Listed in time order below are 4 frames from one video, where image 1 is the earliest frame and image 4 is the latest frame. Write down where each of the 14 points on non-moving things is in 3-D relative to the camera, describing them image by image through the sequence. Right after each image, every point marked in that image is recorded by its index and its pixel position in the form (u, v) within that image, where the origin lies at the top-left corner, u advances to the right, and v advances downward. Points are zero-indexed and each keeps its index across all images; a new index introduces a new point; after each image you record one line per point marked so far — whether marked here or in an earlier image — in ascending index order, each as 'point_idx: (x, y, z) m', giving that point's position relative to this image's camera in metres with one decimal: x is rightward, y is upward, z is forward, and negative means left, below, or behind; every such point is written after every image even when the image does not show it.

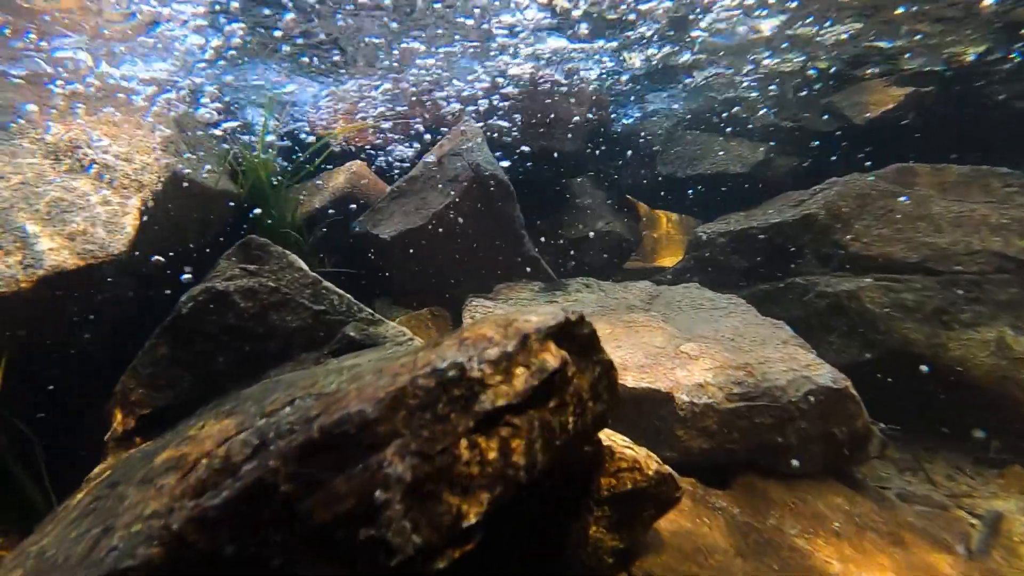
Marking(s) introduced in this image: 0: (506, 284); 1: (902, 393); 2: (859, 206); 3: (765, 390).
0: (-0.1, 0.0, +4.5) m
1: (+2.5, -0.6, +4.1) m
2: (+2.5, +0.6, +4.6) m
3: (+1.2, -0.5, +3.1) m
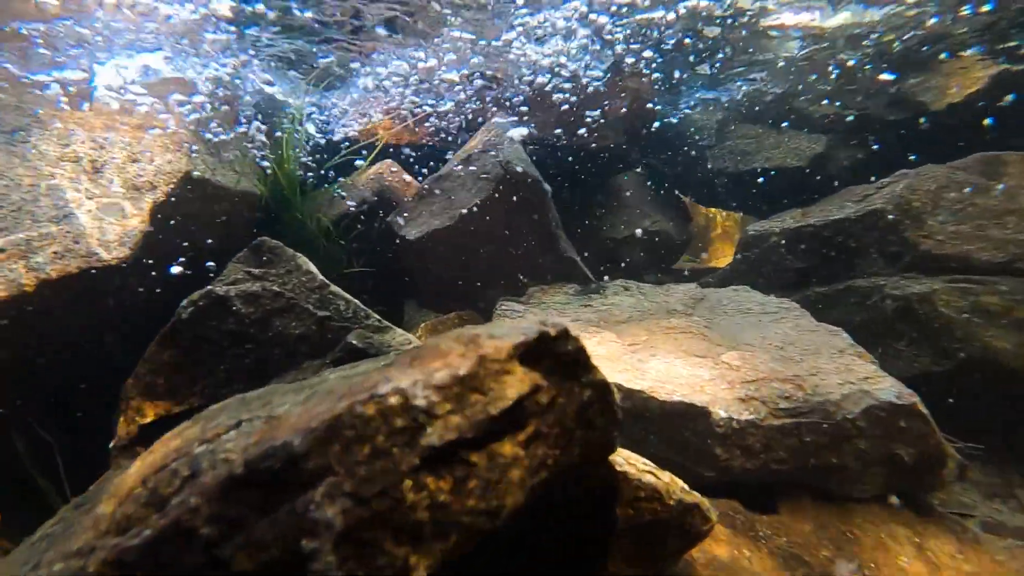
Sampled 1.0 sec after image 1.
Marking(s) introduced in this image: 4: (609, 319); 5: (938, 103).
0: (+0.2, 0.0, +4.3) m
1: (+2.6, -0.6, +3.7) m
2: (+2.7, +0.6, +4.1) m
3: (+1.3, -0.5, +2.8) m
4: (+0.6, -0.2, +3.8) m
5: (+3.4, +1.5, +5.3) m
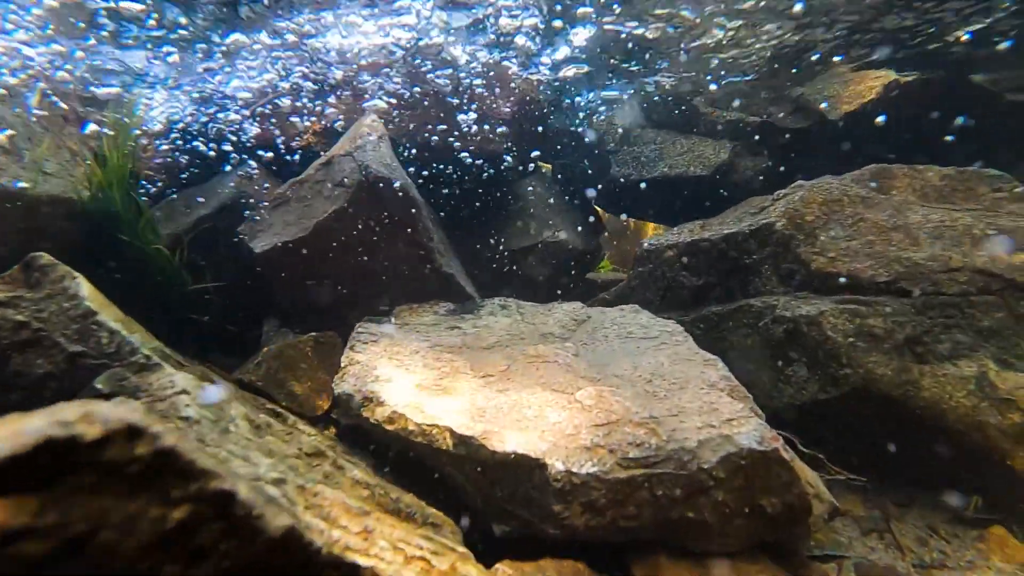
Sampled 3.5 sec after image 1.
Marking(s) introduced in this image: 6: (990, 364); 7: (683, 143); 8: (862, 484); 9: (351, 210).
0: (-0.6, -0.1, +3.8) m
1: (+1.9, -0.8, +3.4) m
2: (+1.9, +0.4, +3.8) m
3: (+0.6, -0.6, +2.4) m
4: (-0.2, -0.3, +3.4) m
5: (+2.6, +1.4, +5.0) m
6: (+2.3, -0.4, +3.1) m
7: (+1.5, +1.3, +5.5) m
8: (+1.9, -1.0, +3.4) m
9: (-0.9, +0.4, +3.7) m
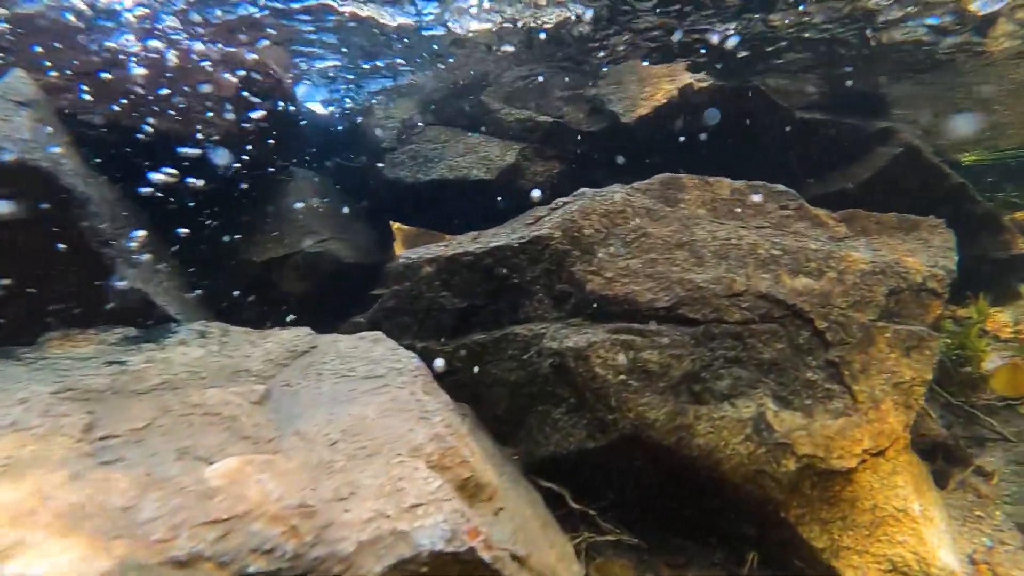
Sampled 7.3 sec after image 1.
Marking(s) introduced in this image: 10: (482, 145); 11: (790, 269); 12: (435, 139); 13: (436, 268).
0: (-2.0, -0.2, +2.8) m
1: (+0.5, -0.9, +2.8) m
2: (+0.5, +0.3, +3.3) m
3: (-0.5, -0.7, +1.7) m
4: (-1.5, -0.4, +2.4) m
5: (+1.0, +1.2, +4.6) m
6: (+1.1, -0.5, +2.7) m
7: (-0.2, +1.1, +4.9) m
8: (+0.6, -1.2, +2.9) m
9: (-2.2, +0.4, +2.6) m
10: (-0.1, +1.1, +4.9) m
11: (+1.3, +0.1, +3.1) m
12: (-0.5, +1.2, +5.0) m
13: (-0.4, +0.1, +3.5) m
